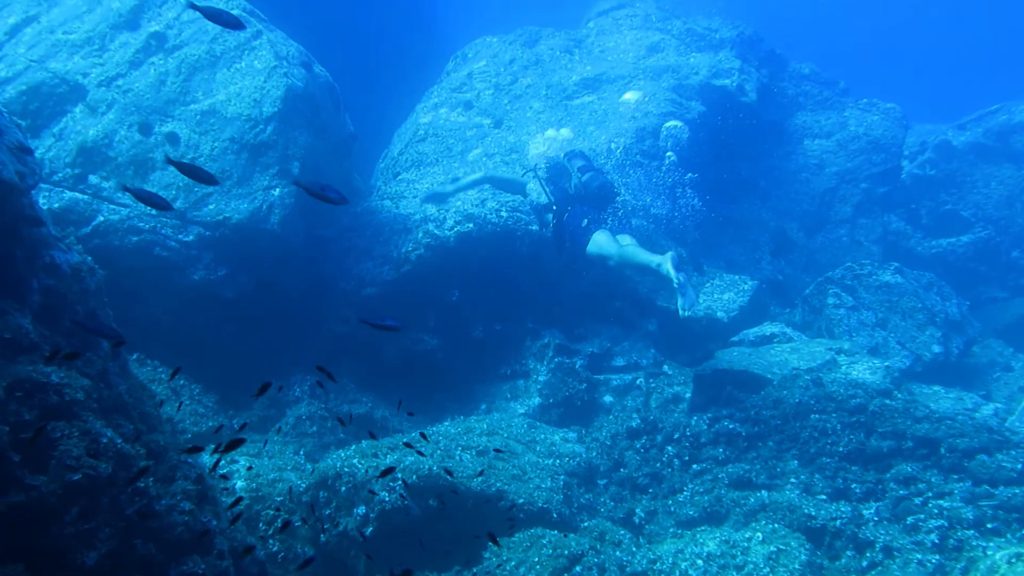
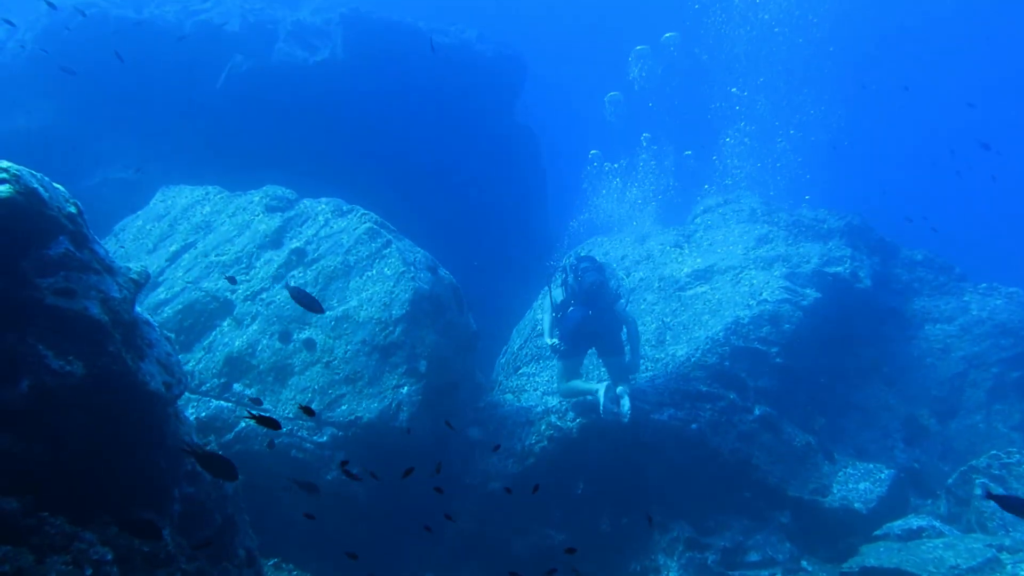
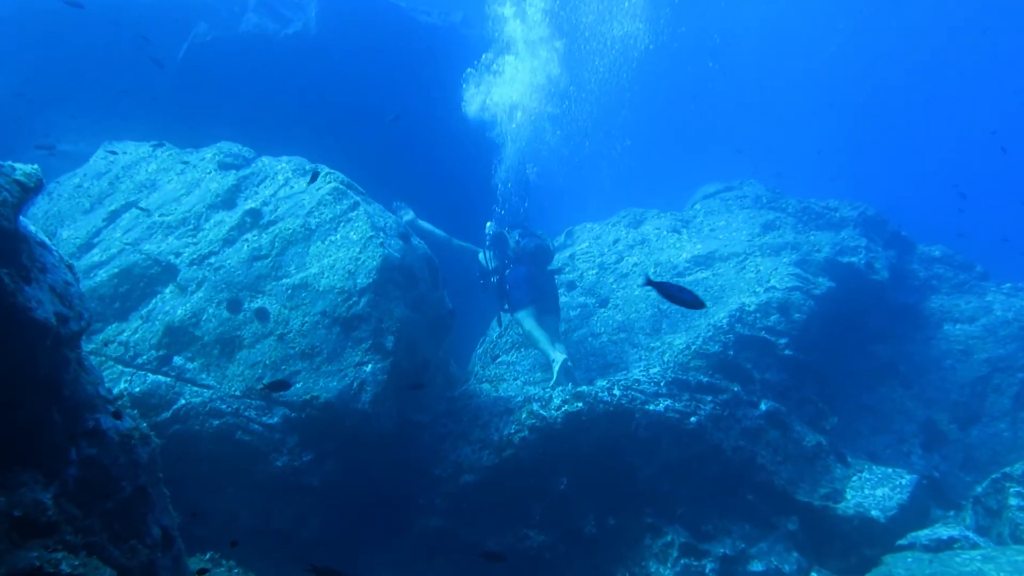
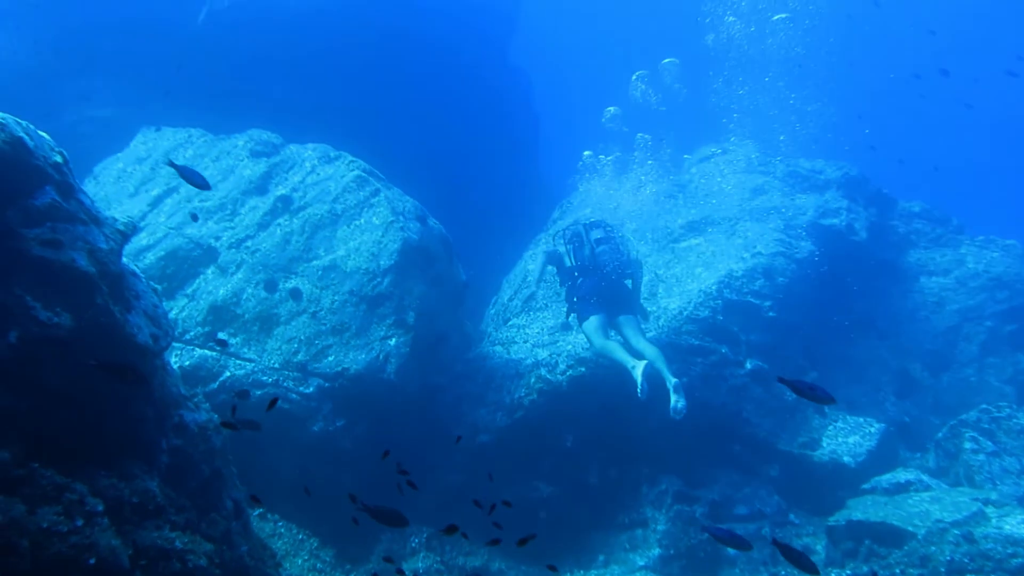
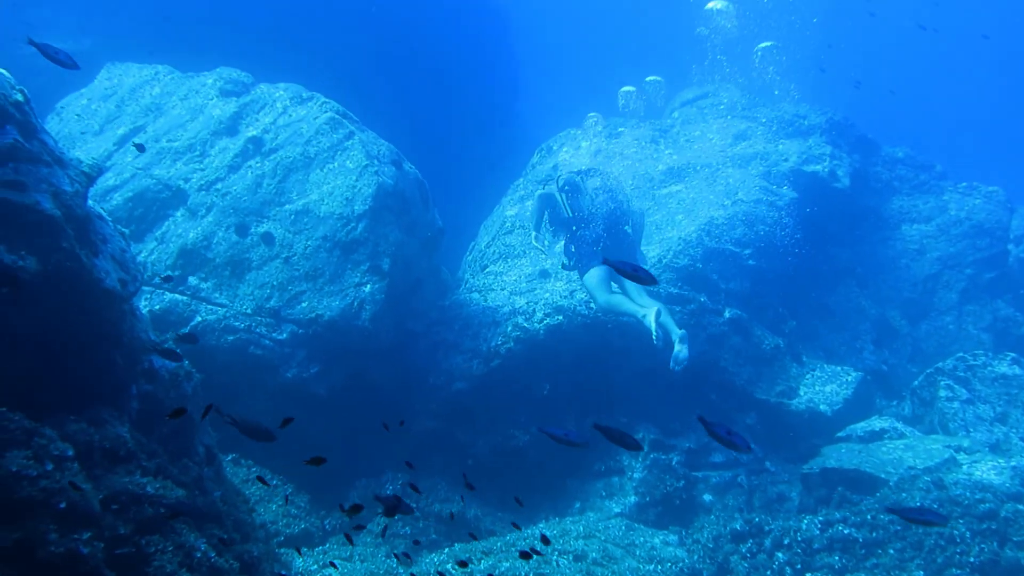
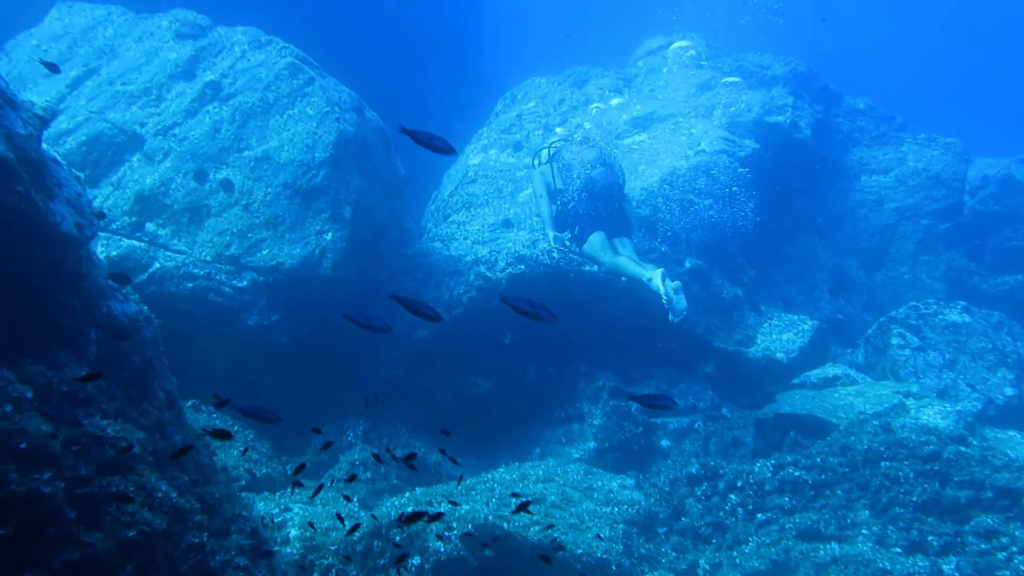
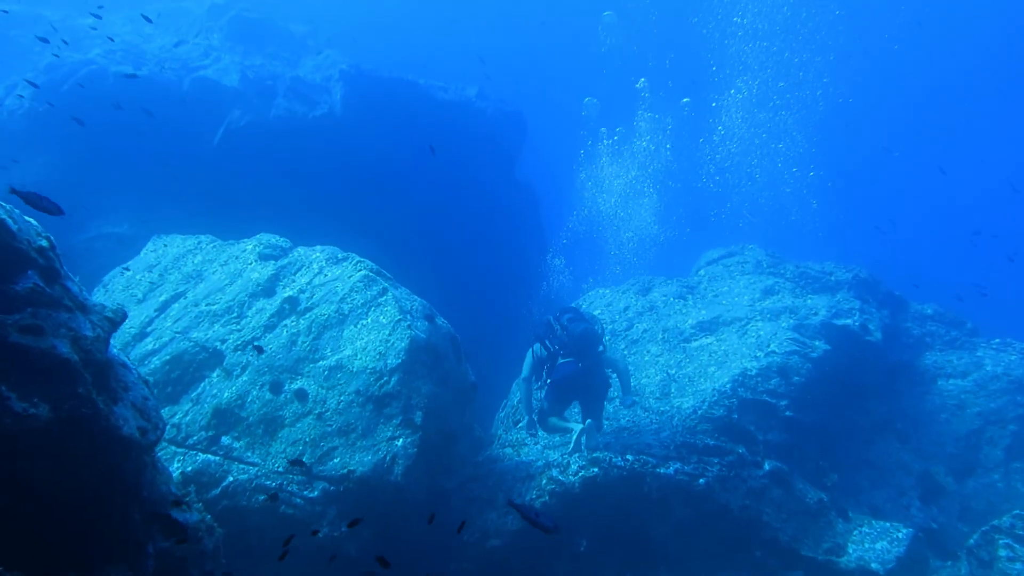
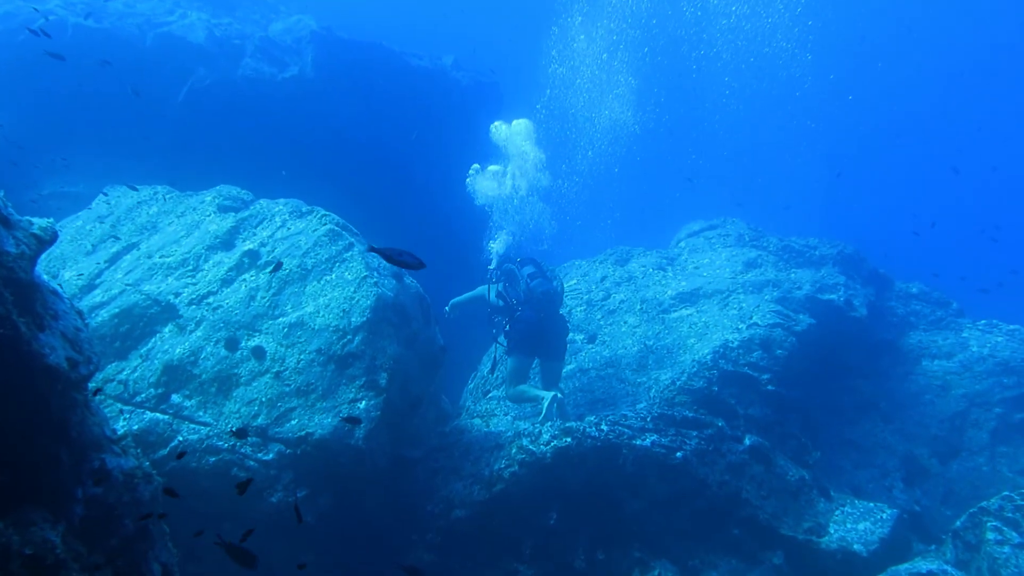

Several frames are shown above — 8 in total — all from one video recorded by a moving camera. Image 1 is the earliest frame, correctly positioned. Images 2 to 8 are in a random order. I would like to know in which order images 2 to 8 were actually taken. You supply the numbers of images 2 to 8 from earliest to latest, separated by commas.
6, 5, 4, 2, 7, 8, 3
